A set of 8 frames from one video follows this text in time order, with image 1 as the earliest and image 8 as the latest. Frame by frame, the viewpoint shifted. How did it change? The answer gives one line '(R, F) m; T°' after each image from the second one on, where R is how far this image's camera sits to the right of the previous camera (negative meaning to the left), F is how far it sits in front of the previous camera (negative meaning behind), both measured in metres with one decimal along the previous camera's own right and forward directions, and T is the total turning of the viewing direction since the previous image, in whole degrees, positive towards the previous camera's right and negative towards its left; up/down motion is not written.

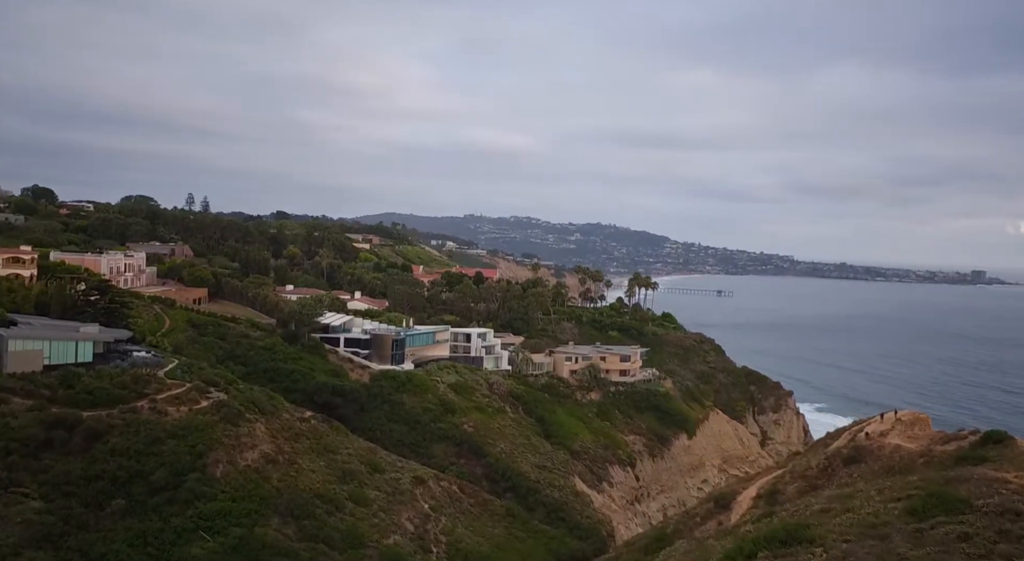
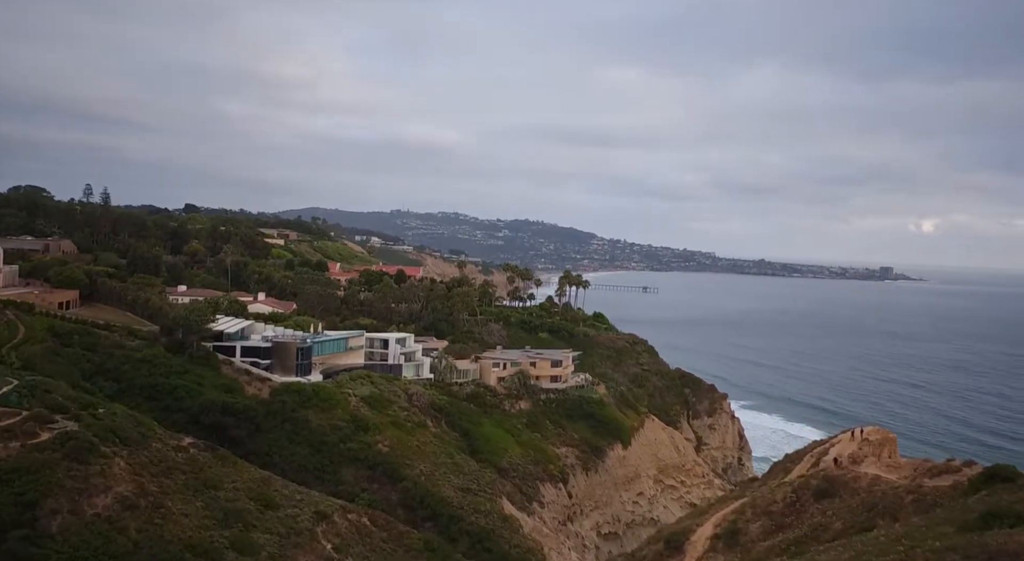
(+0.3, +4.2) m; +5°
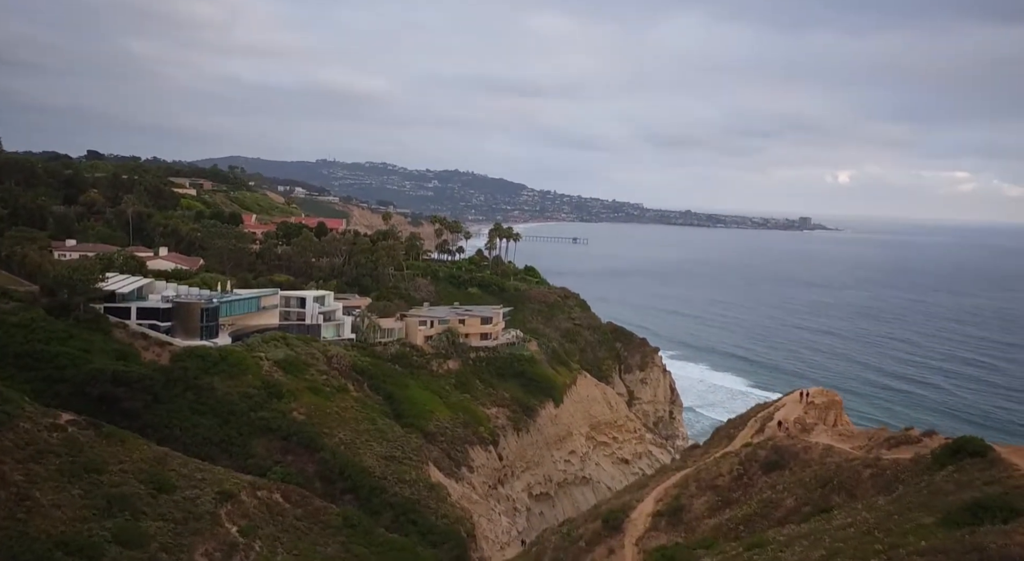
(+0.2, +2.5) m; +5°
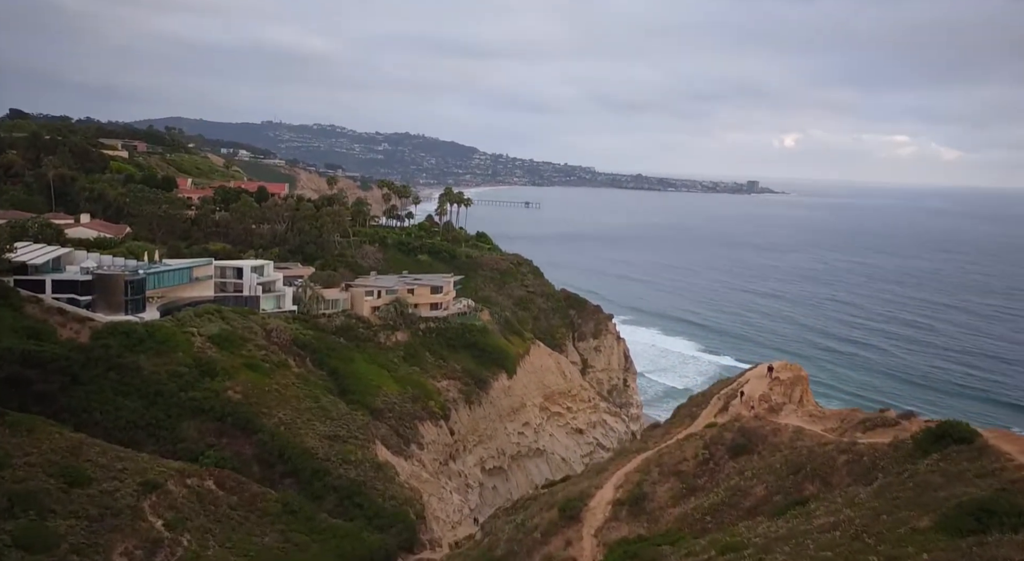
(+0.1, +1.8) m; +3°
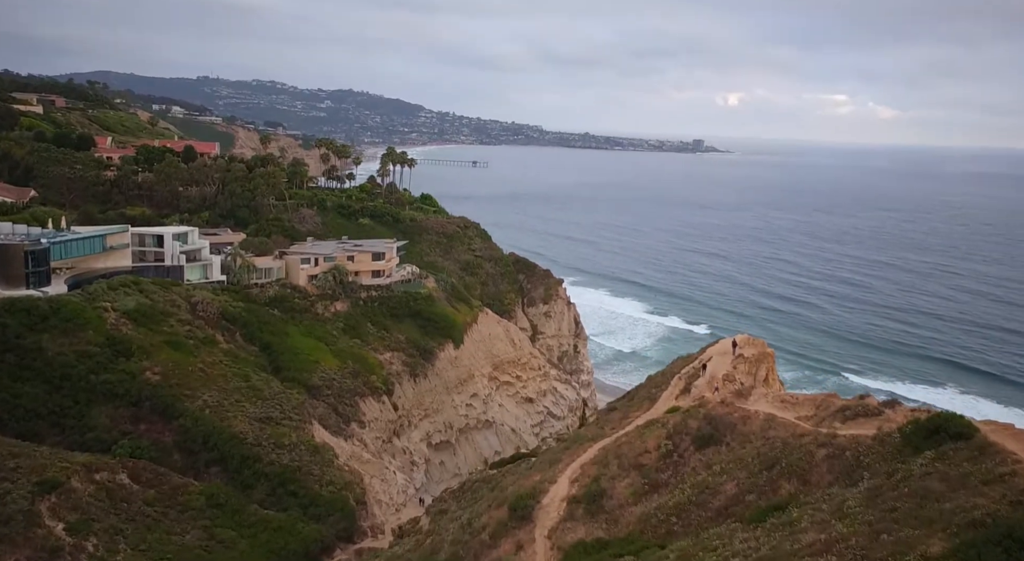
(+0.1, +2.2) m; +3°
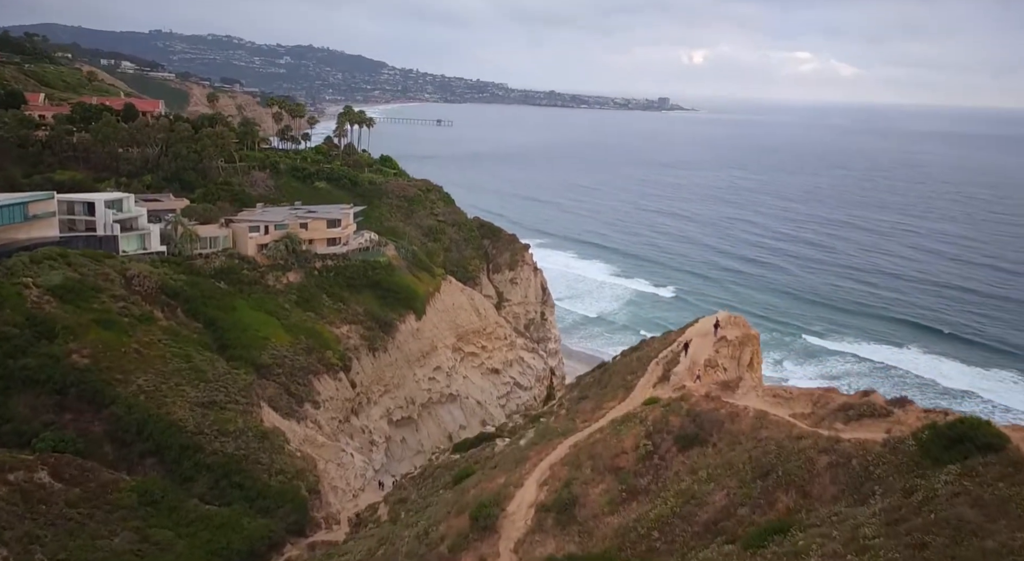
(+0.1, +2.2) m; +2°
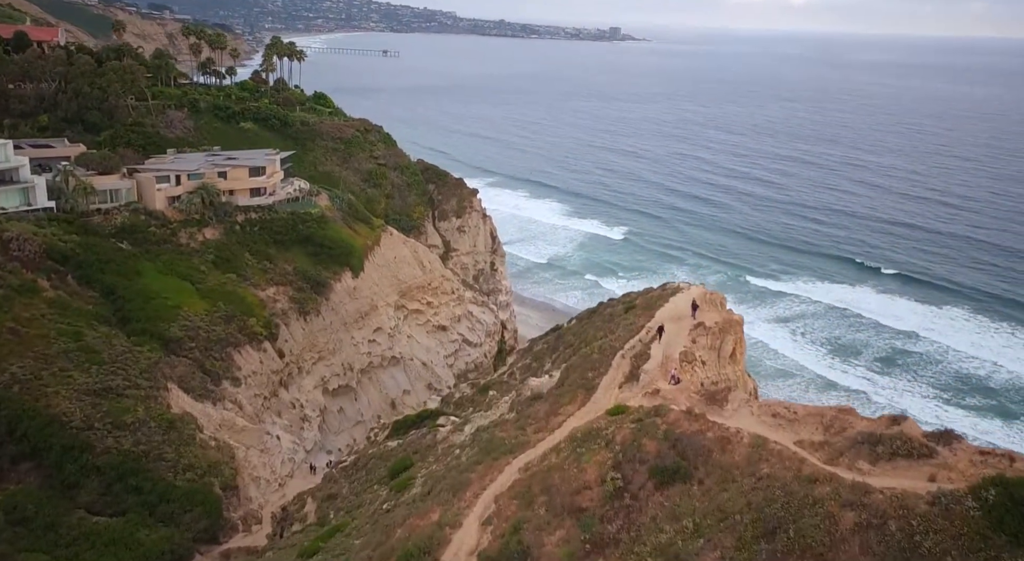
(+0.3, +3.6) m; +3°
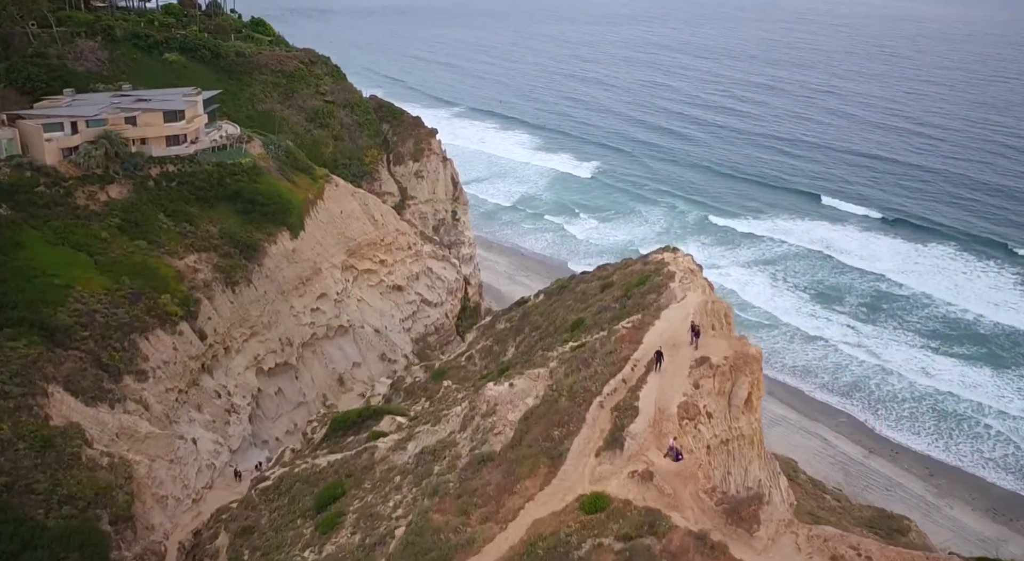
(+0.5, +4.7) m; +2°
